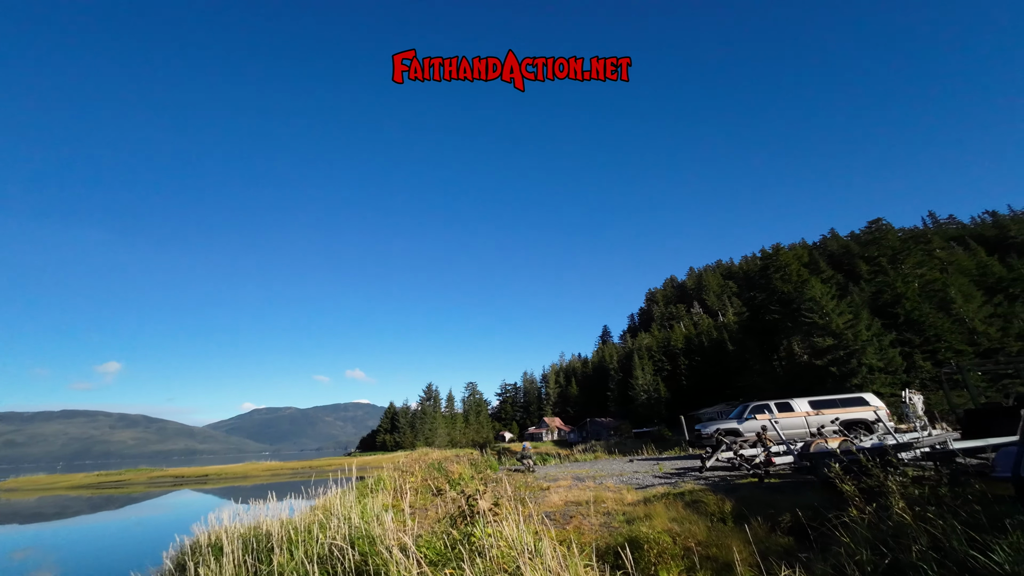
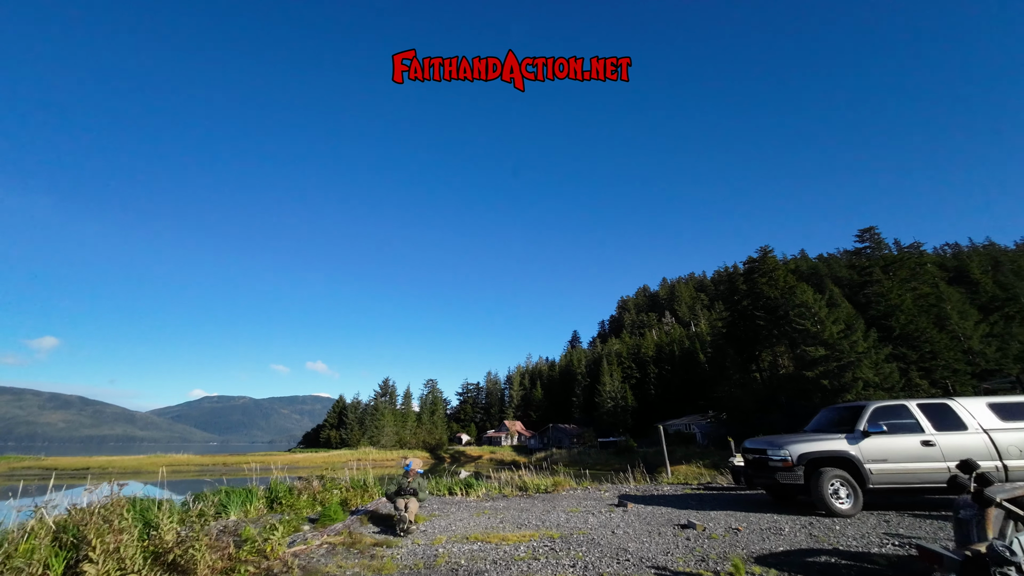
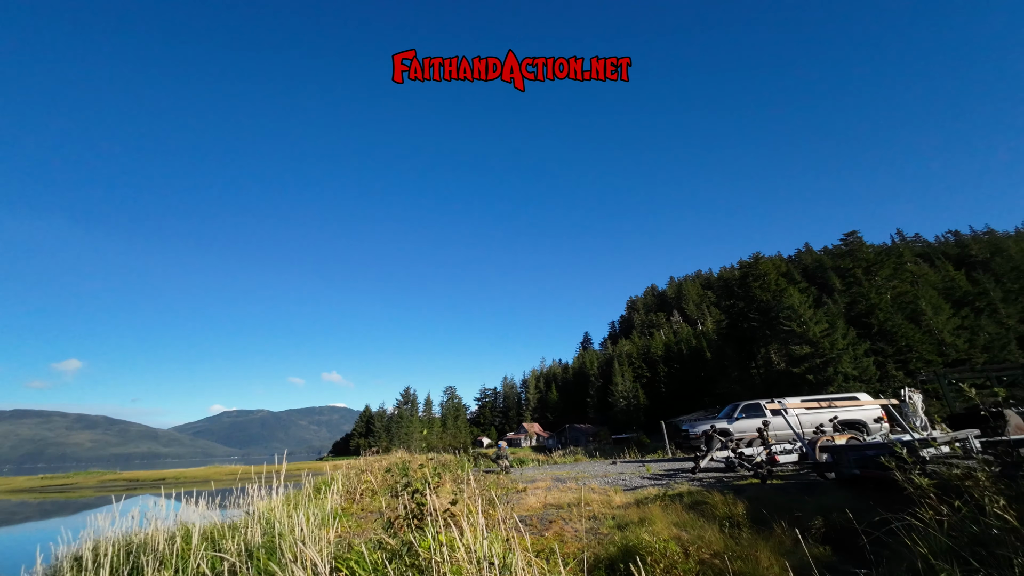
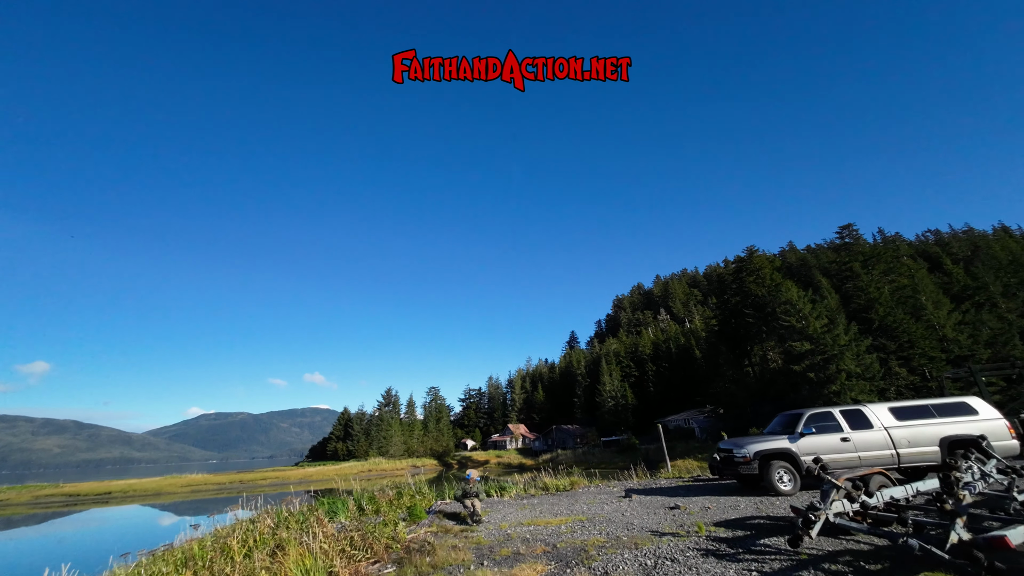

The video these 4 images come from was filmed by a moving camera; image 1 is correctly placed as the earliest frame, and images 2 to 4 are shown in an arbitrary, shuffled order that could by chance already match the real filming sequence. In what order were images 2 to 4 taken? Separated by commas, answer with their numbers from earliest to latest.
3, 4, 2
